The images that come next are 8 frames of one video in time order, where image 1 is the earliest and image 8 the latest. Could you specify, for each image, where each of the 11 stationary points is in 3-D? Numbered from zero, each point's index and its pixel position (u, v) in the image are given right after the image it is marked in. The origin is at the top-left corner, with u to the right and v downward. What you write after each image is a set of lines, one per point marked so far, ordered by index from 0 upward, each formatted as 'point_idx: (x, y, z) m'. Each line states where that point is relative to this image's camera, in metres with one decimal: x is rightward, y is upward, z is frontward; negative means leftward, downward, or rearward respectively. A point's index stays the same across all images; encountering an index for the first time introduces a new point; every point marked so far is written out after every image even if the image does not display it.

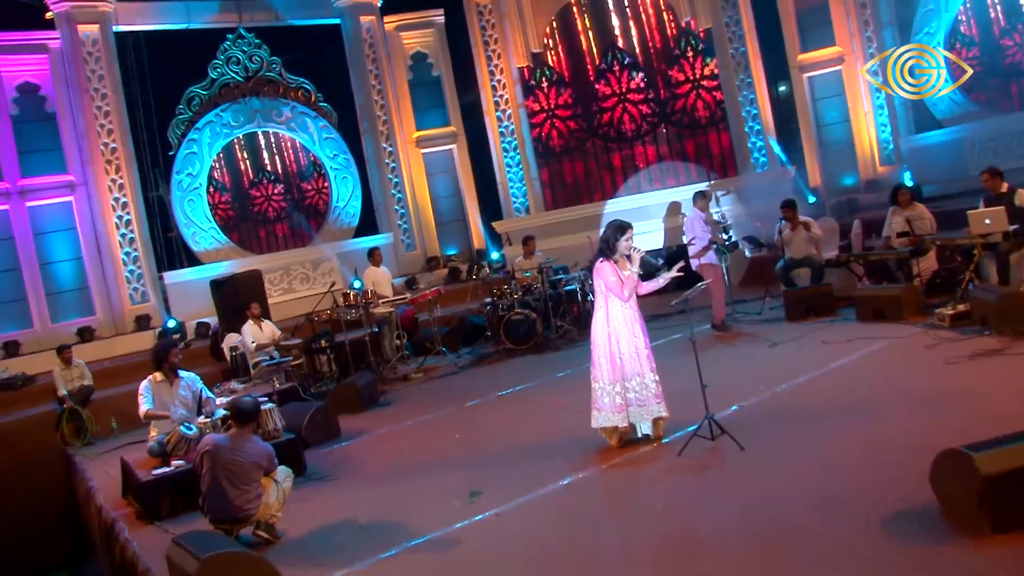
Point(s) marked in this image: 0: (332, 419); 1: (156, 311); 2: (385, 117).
0: (-1.1, -0.7, +5.5) m
1: (-4.0, -0.3, +10.6) m
2: (-1.6, +2.2, +12.3) m
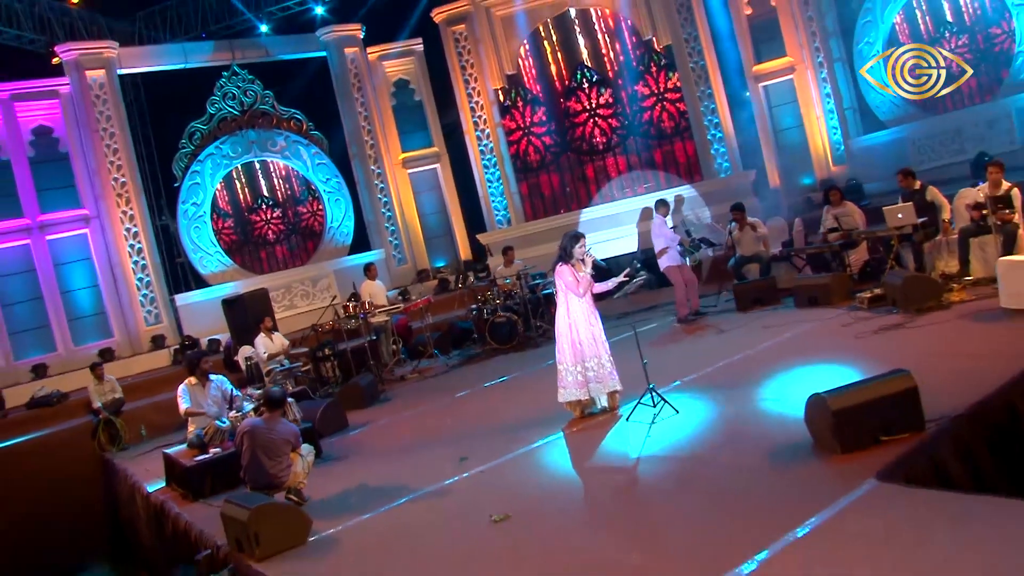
0: (-1.2, -0.8, +6.4) m
1: (-4.1, -0.5, +11.5) m
2: (-1.9, +2.1, +13.2) m
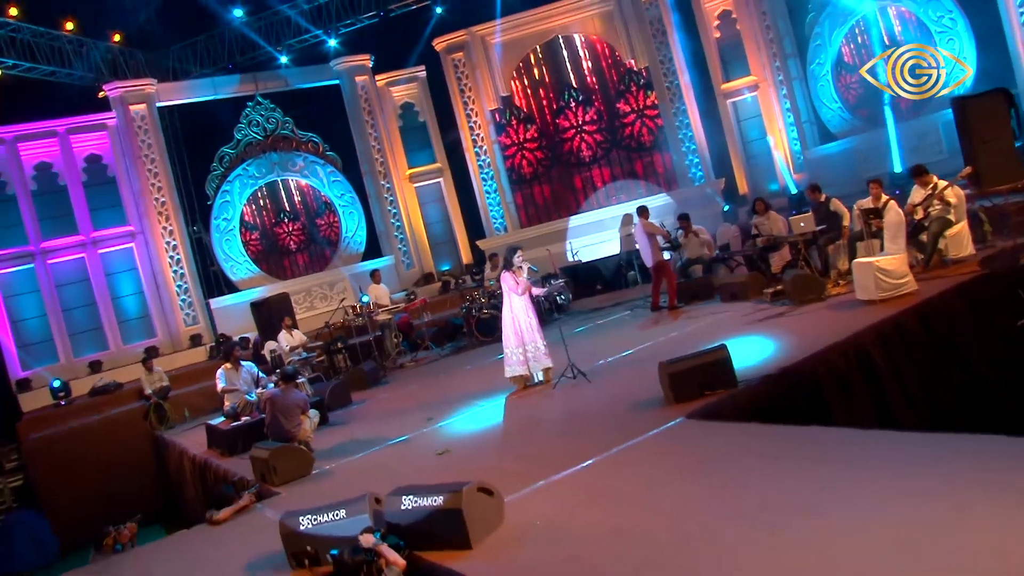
0: (-1.4, -0.9, +8.0) m
1: (-4.2, -0.6, +13.1) m
2: (-2.0, +2.0, +14.8) m
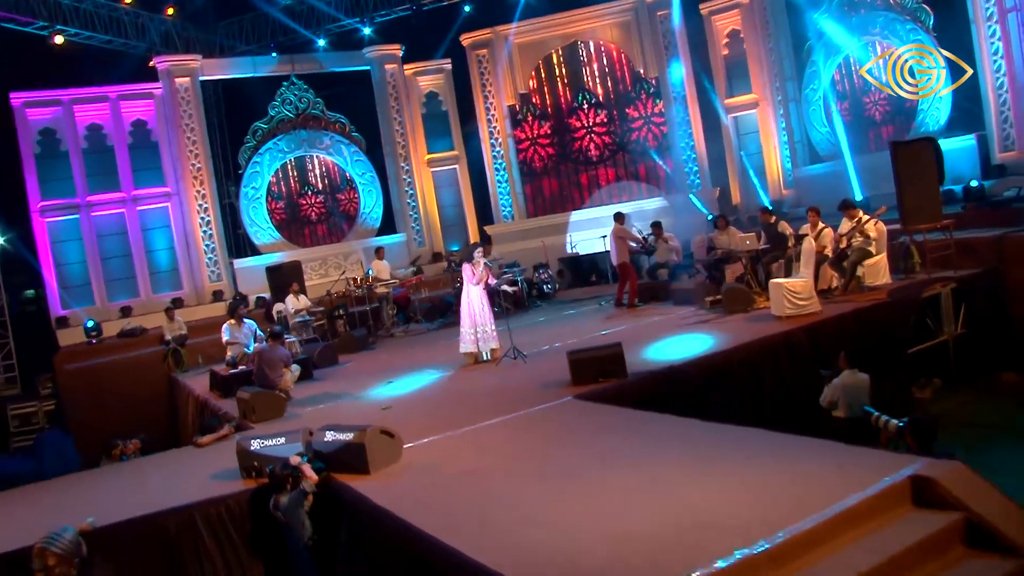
0: (-1.7, -0.6, +9.2) m
1: (-4.3, 0.0, +14.5) m
2: (-1.8, +2.5, +16.0) m
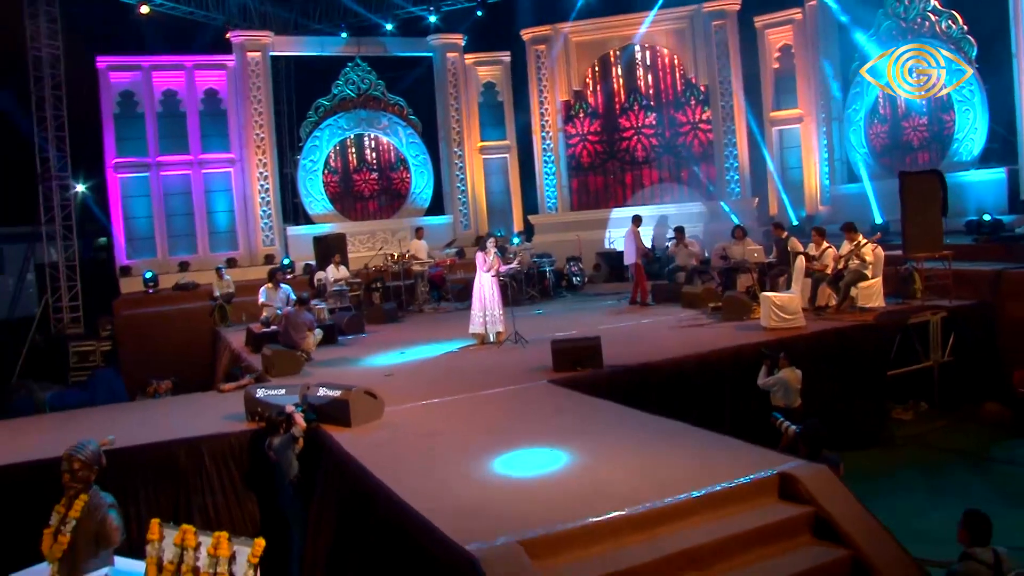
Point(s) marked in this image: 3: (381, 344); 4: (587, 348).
0: (-1.6, -0.3, +10.0) m
1: (-3.8, +0.6, +15.4) m
2: (-1.0, +2.8, +16.7) m
3: (-1.2, -0.5, +8.9) m
4: (+0.5, -0.4, +6.7) m
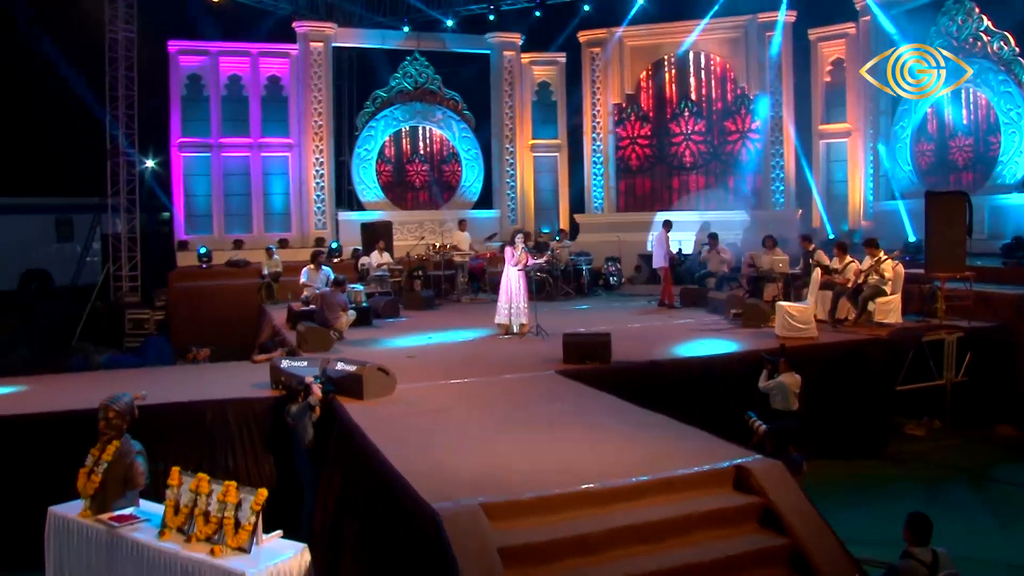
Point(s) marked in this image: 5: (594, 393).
0: (-1.3, -0.2, +10.5) m
1: (-3.1, +0.9, +16.0) m
2: (0.0, +2.9, +17.1) m
3: (-1.0, -0.4, +9.4) m
4: (+0.6, -0.4, +7.0) m
5: (+0.5, -0.7, +6.3) m
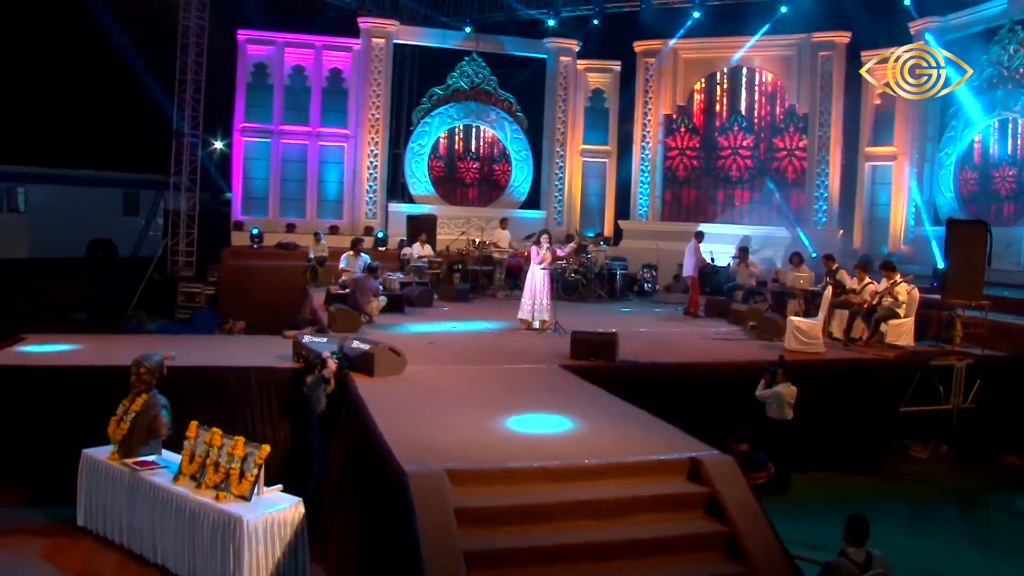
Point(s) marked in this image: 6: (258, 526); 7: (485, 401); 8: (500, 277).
0: (-1.0, -0.1, +11.0) m
1: (-2.3, +1.1, +16.6) m
2: (+0.9, +2.9, +17.5) m
3: (-0.8, -0.3, +9.9) m
4: (+0.7, -0.4, +7.4) m
5: (+0.6, -0.7, +6.7) m
6: (-1.2, -1.1, +4.5) m
7: (-0.2, -0.7, +5.9) m
8: (-0.2, +0.2, +13.8) m
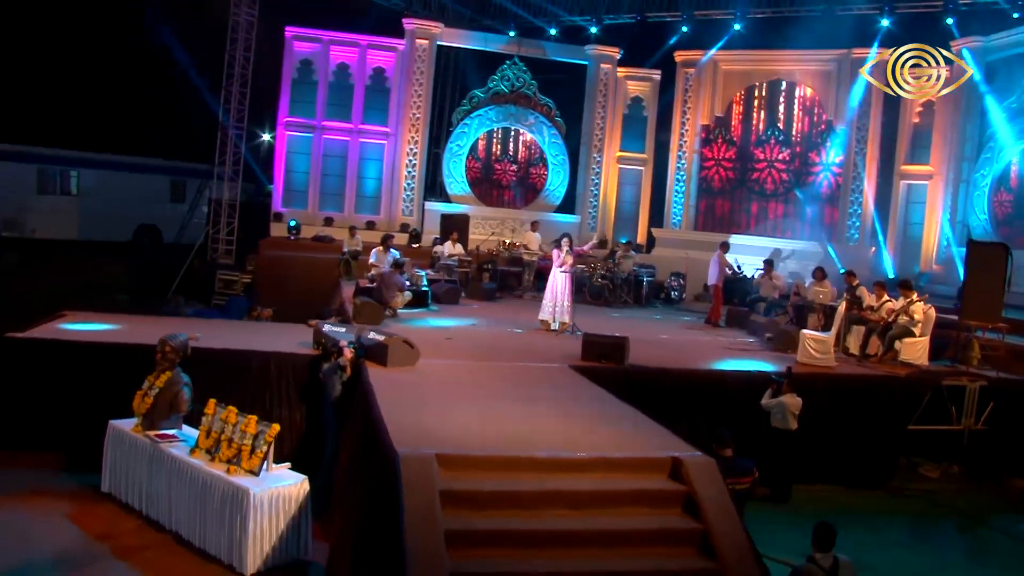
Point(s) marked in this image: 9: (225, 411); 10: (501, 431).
0: (-0.7, -0.1, +11.3) m
1: (-1.8, +1.2, +16.9) m
2: (+1.6, +2.8, +17.8) m
3: (-0.5, -0.3, +10.2) m
4: (+0.8, -0.5, +7.7) m
5: (+0.6, -0.7, +7.0) m
6: (-1.3, -1.1, +4.8) m
7: (-0.1, -0.7, +6.2) m
8: (+0.2, +0.1, +14.0) m
9: (-1.6, -0.7, +5.2) m
10: (0.0, -0.8, +5.1) m
